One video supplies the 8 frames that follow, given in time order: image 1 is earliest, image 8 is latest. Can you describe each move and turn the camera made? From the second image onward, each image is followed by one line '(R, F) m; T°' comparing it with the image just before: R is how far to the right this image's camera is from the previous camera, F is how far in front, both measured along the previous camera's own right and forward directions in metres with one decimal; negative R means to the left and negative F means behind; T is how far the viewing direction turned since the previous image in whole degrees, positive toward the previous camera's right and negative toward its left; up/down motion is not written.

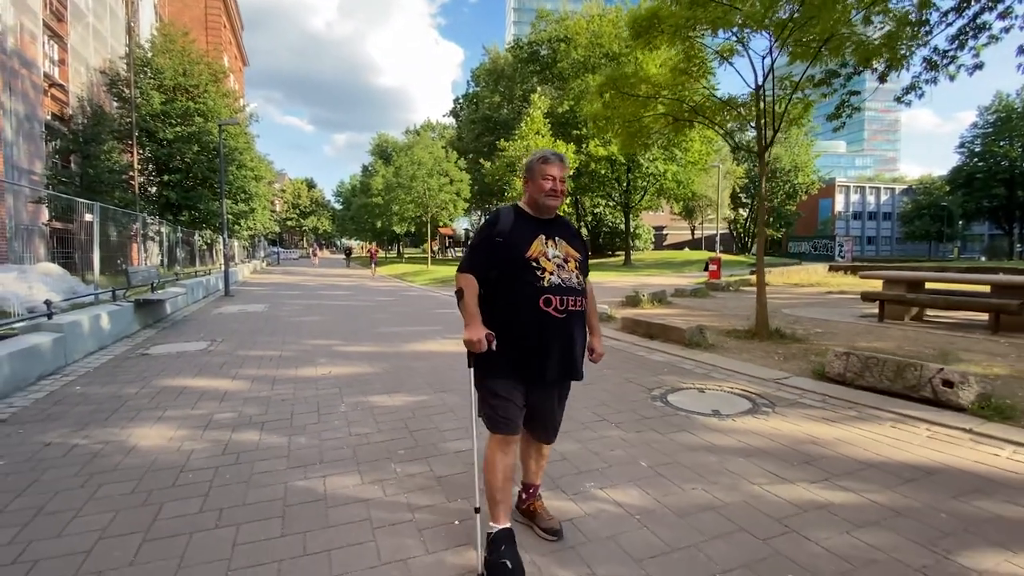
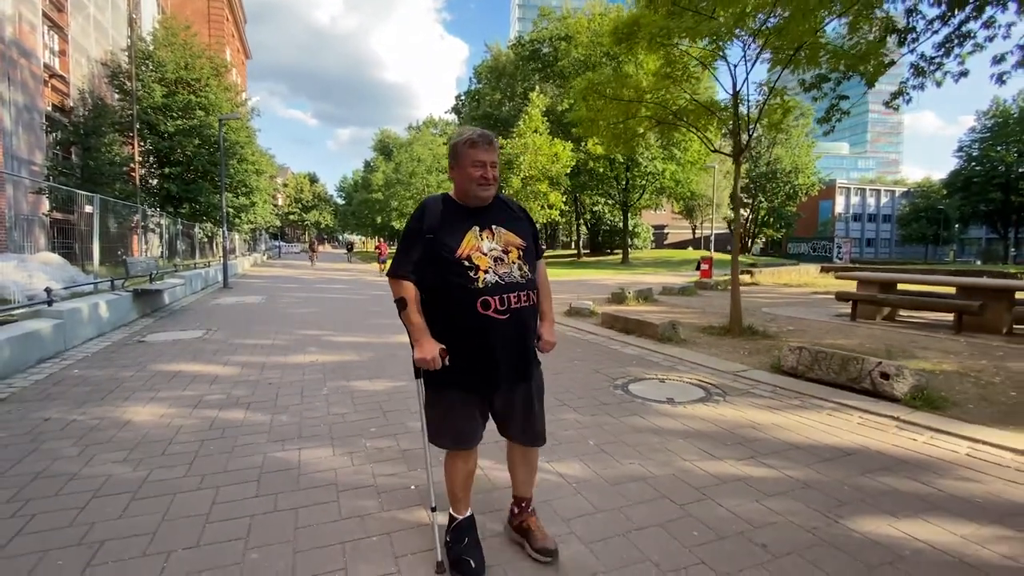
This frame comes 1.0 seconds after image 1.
(+0.3, -0.3) m; 0°
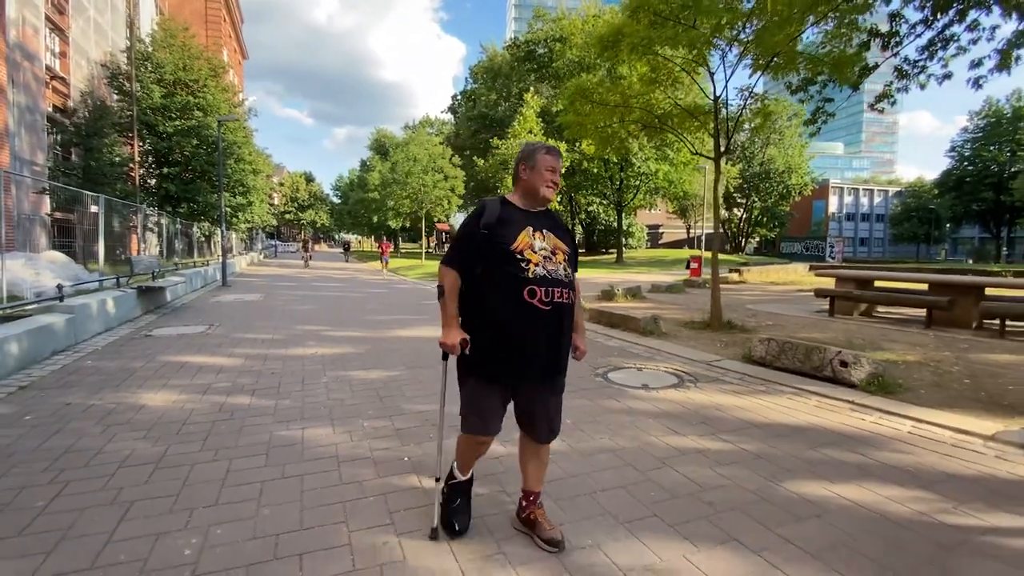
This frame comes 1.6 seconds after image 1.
(+0.1, -0.4) m; 0°
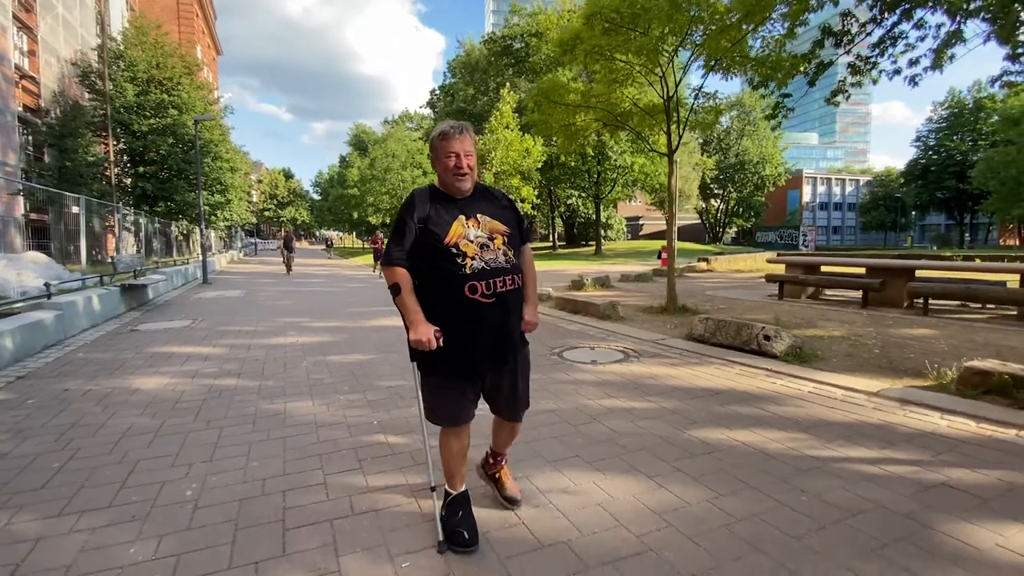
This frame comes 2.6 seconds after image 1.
(+0.3, -0.6) m; +2°
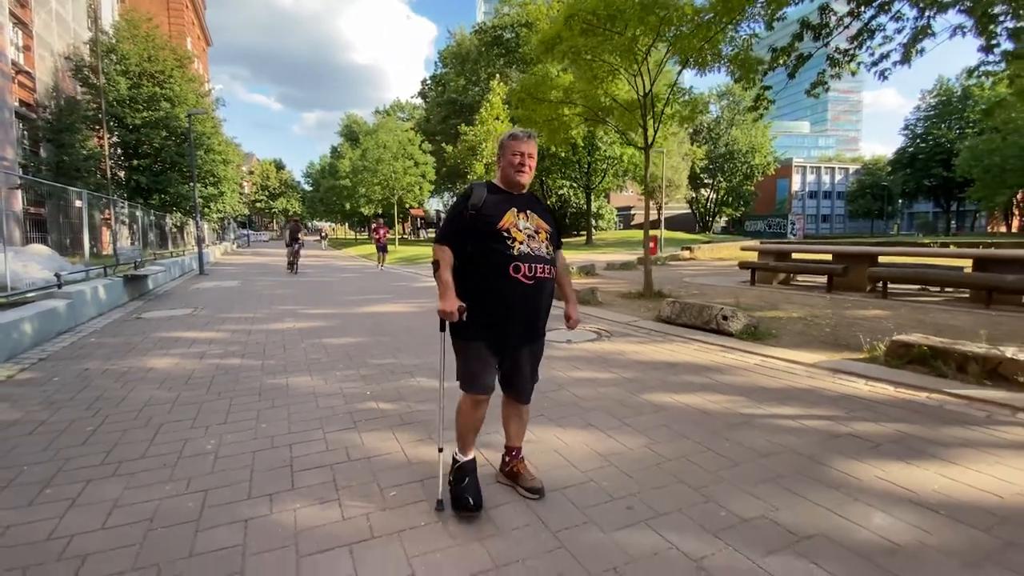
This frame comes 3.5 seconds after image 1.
(+0.2, -0.6) m; +1°
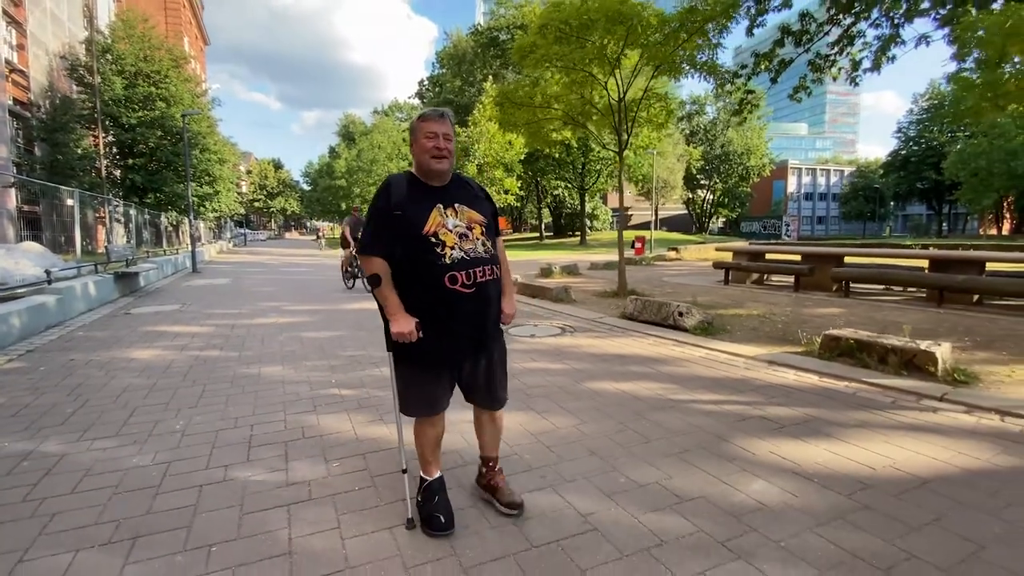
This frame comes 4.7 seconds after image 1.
(+0.4, -0.4) m; 0°
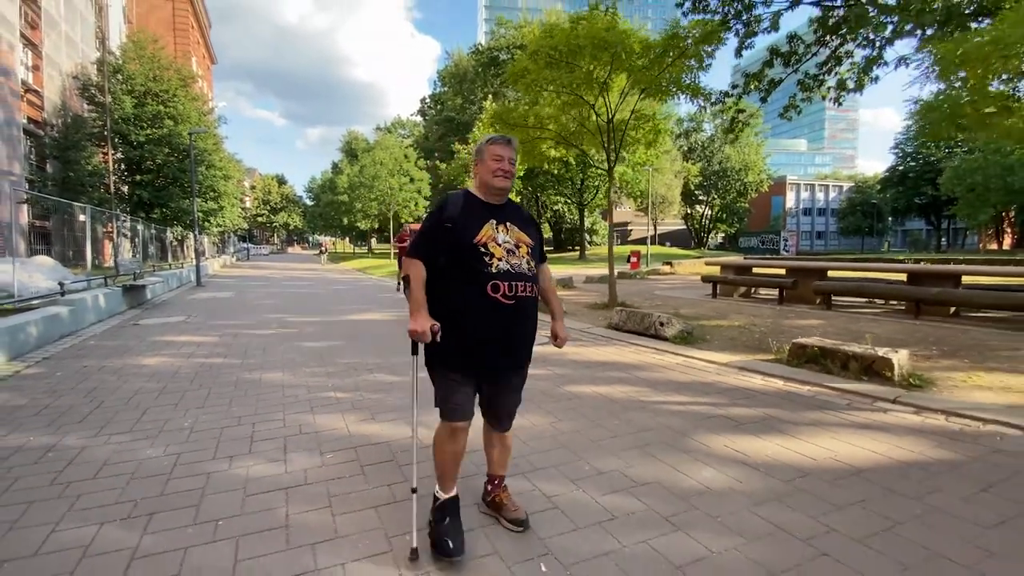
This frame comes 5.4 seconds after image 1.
(+0.2, -0.4) m; 0°
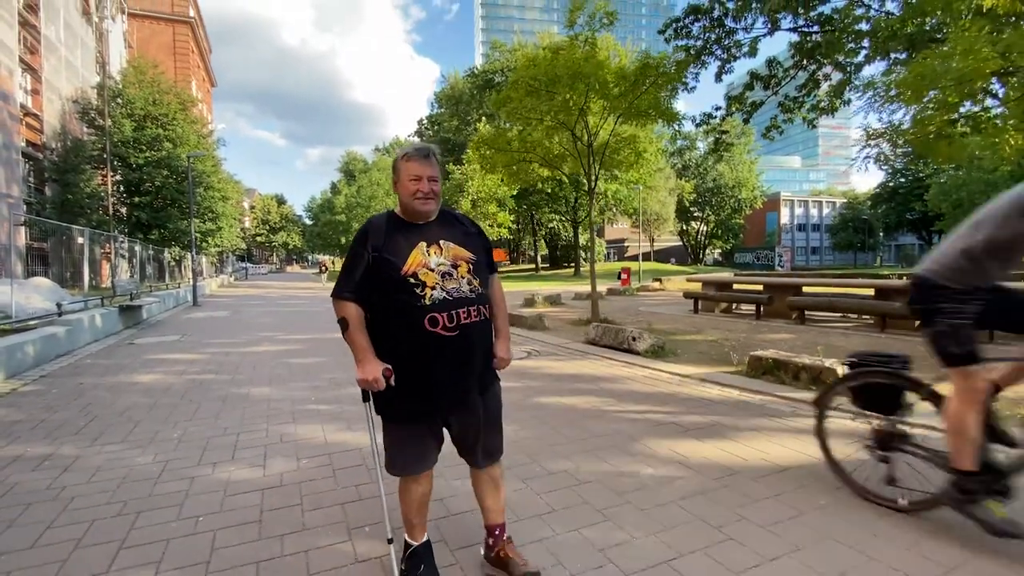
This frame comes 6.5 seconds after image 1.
(+0.3, -0.4) m; 0°
